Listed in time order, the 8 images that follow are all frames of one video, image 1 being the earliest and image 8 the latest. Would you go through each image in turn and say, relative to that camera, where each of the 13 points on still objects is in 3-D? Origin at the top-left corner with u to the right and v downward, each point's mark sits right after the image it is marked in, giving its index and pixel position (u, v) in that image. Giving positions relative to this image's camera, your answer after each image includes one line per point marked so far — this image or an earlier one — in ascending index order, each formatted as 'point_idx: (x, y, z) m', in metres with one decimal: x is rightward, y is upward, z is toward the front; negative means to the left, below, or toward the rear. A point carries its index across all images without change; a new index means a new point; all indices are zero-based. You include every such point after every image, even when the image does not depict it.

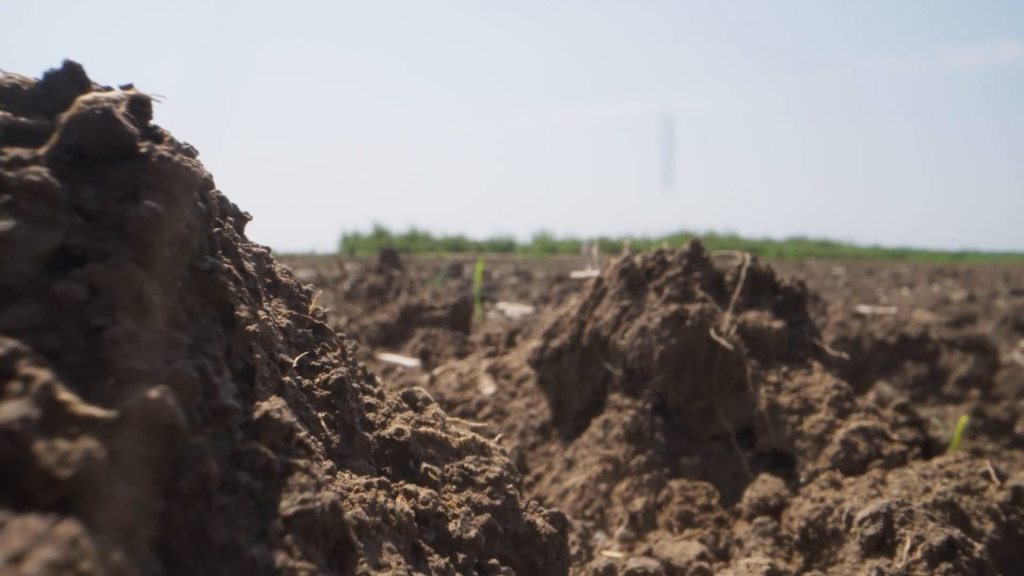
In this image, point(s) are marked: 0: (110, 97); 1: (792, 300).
0: (-0.7, +0.3, +1.1) m
1: (+1.8, -0.1, +4.1) m
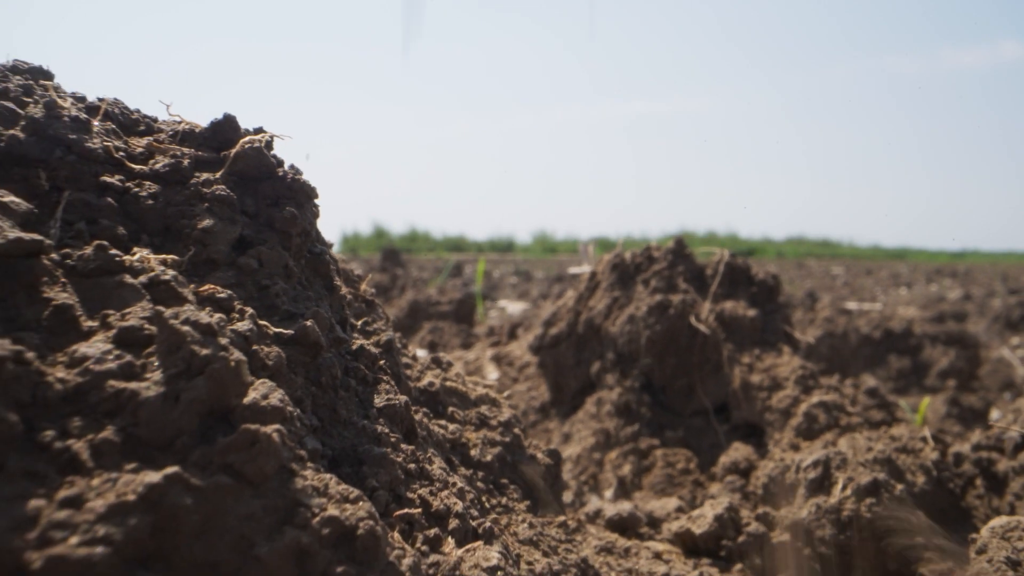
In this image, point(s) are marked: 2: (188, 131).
0: (-0.7, +0.4, +1.7) m
1: (+1.9, 0.0, +4.7) m
2: (-0.8, +0.4, +1.7) m
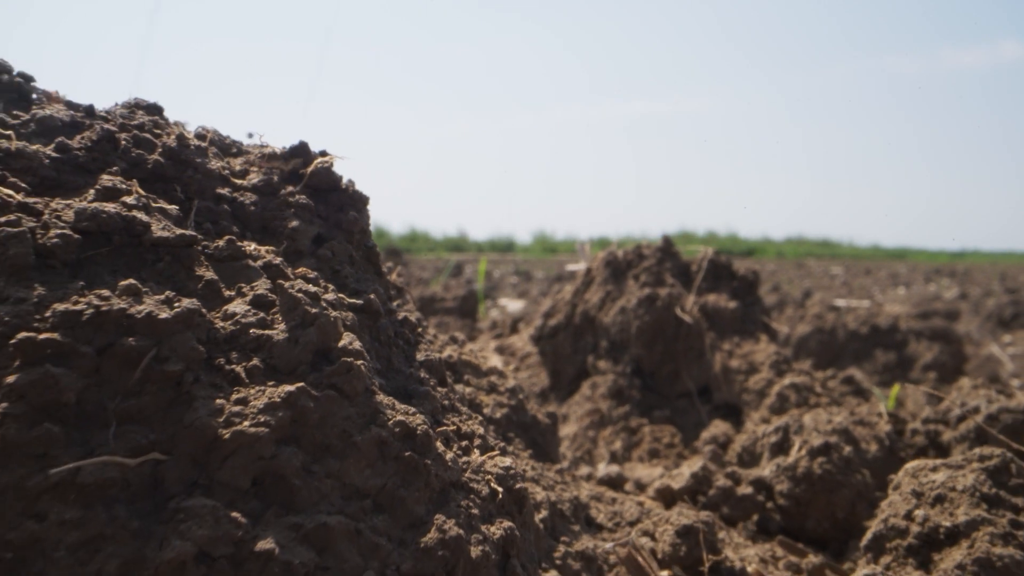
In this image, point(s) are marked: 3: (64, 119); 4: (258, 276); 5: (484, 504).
0: (-0.6, +0.4, +2.2) m
1: (+1.9, 0.0, +5.2) m
2: (-0.8, +0.5, +2.2) m
3: (-1.3, +0.5, +2.0) m
4: (-0.7, 0.0, +1.7) m
5: (-0.1, -0.6, +1.7) m
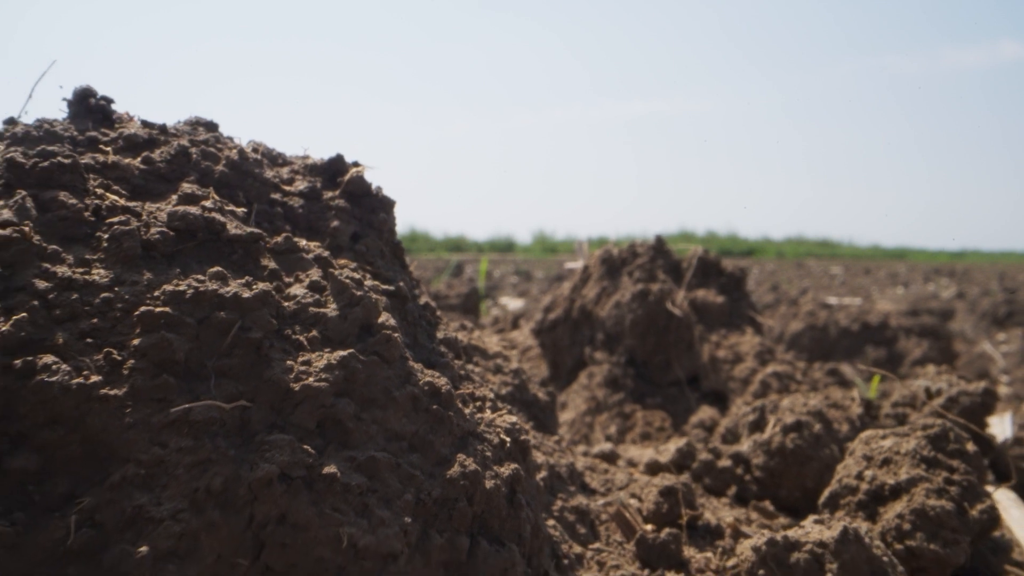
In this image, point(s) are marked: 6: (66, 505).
0: (-0.6, +0.5, +2.6) m
1: (+1.9, 0.0, +5.6) m
2: (-0.8, +0.5, +2.6) m
3: (-1.3, +0.6, +2.4) m
4: (-0.7, +0.1, +2.1) m
5: (-0.1, -0.5, +2.1) m
6: (-1.0, -0.5, +1.5) m
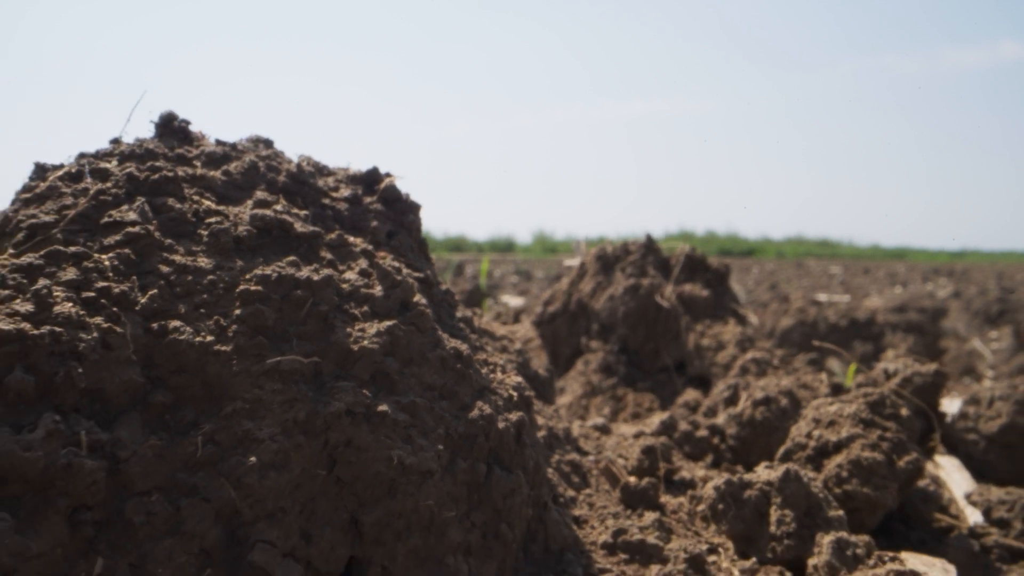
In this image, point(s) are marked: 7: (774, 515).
0: (-0.6, +0.5, +3.2) m
1: (+1.9, +0.1, +6.2) m
2: (-0.8, +0.6, +3.2) m
3: (-1.3, +0.6, +2.9) m
4: (-0.6, +0.1, +2.7) m
5: (0.0, -0.5, +2.7) m
6: (-1.0, -0.4, +2.1) m
7: (+1.2, -1.0, +2.9) m
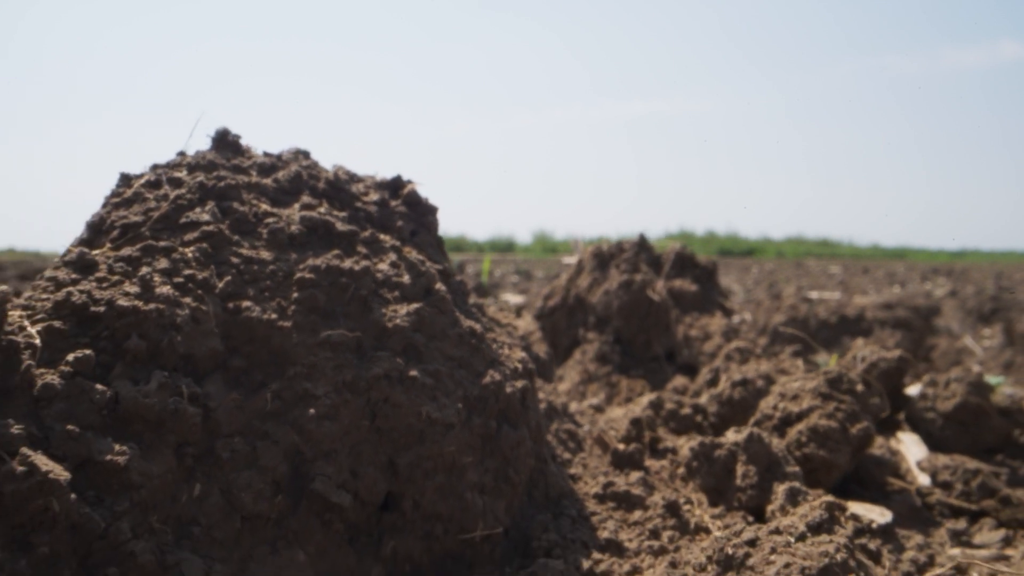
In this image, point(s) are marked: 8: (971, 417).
0: (-0.6, +0.6, +3.7) m
1: (+2.0, +0.2, +6.7) m
2: (-0.7, +0.6, +3.7) m
3: (-1.3, +0.7, +3.4) m
4: (-0.6, +0.2, +3.2) m
5: (0.0, -0.4, +3.2) m
6: (-1.0, -0.4, +2.6) m
7: (+1.2, -1.0, +3.4) m
8: (+3.6, -1.0, +5.1) m
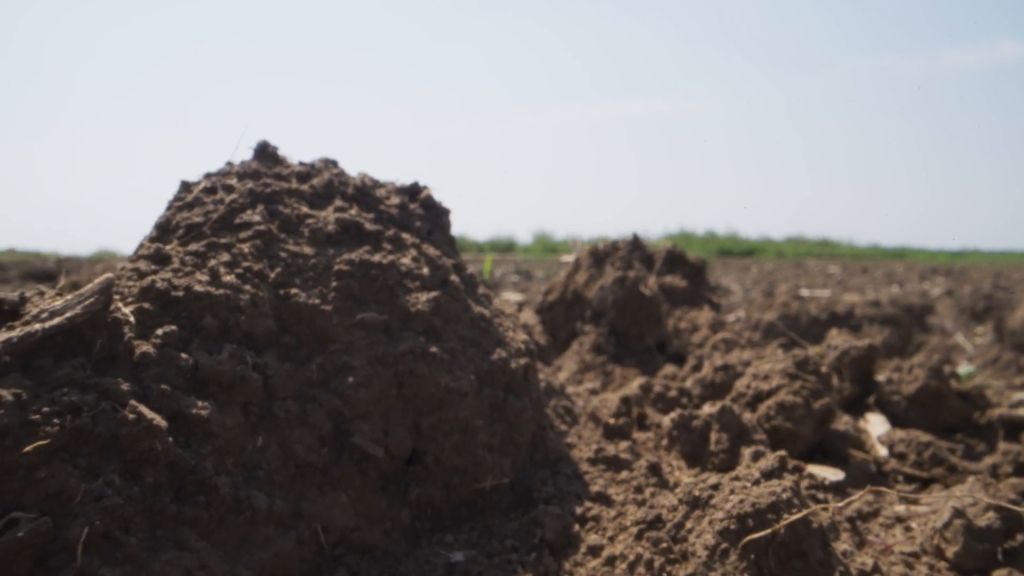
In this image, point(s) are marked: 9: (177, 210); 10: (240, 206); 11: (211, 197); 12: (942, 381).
0: (-0.6, +0.6, +4.2) m
1: (+2.0, +0.2, +7.2) m
2: (-0.7, +0.7, +4.2) m
3: (-1.3, +0.7, +4.0) m
4: (-0.6, +0.2, +3.8) m
5: (0.0, -0.4, +3.7) m
6: (-1.0, -0.3, +3.1) m
7: (+1.2, -0.9, +4.0) m
8: (+3.6, -1.0, +5.7) m
9: (-1.8, +0.4, +3.5) m
10: (-1.5, +0.4, +3.5) m
11: (-1.6, +0.5, +3.6) m
12: (+3.7, -0.8, +5.7) m
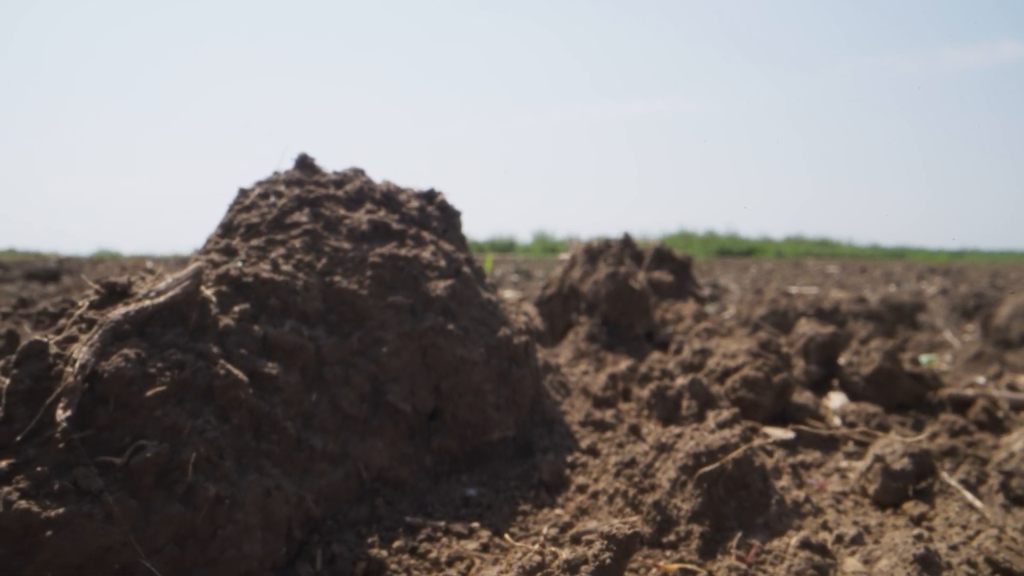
0: (-0.5, +0.7, +5.0) m
1: (+2.0, +0.3, +8.0) m
2: (-0.7, +0.7, +4.9) m
3: (-1.2, +0.8, +4.7) m
4: (-0.6, +0.3, +4.5) m
5: (0.0, -0.3, +4.4) m
6: (-0.9, -0.3, +3.8) m
7: (+1.2, -0.8, +4.7) m
8: (+3.7, -0.9, +6.4) m
9: (-1.8, +0.5, +4.2) m
10: (-1.4, +0.5, +4.2) m
11: (-1.6, +0.6, +4.3) m
12: (+3.7, -0.7, +6.4) m
